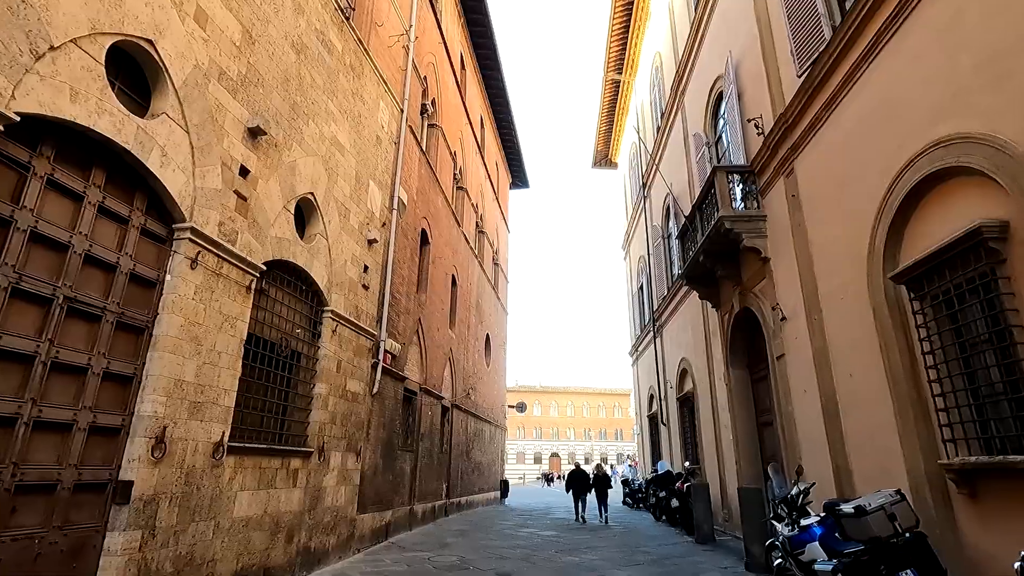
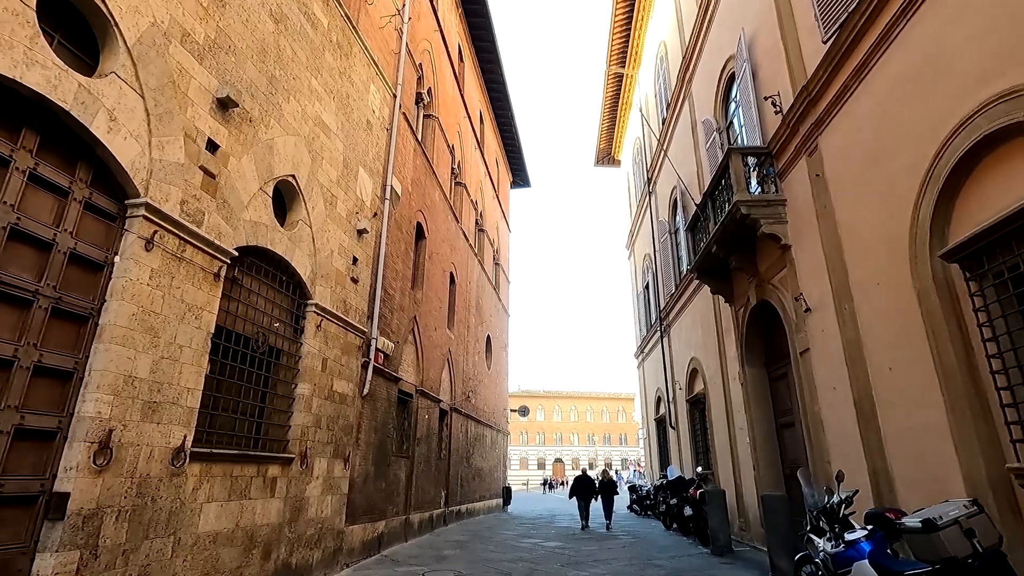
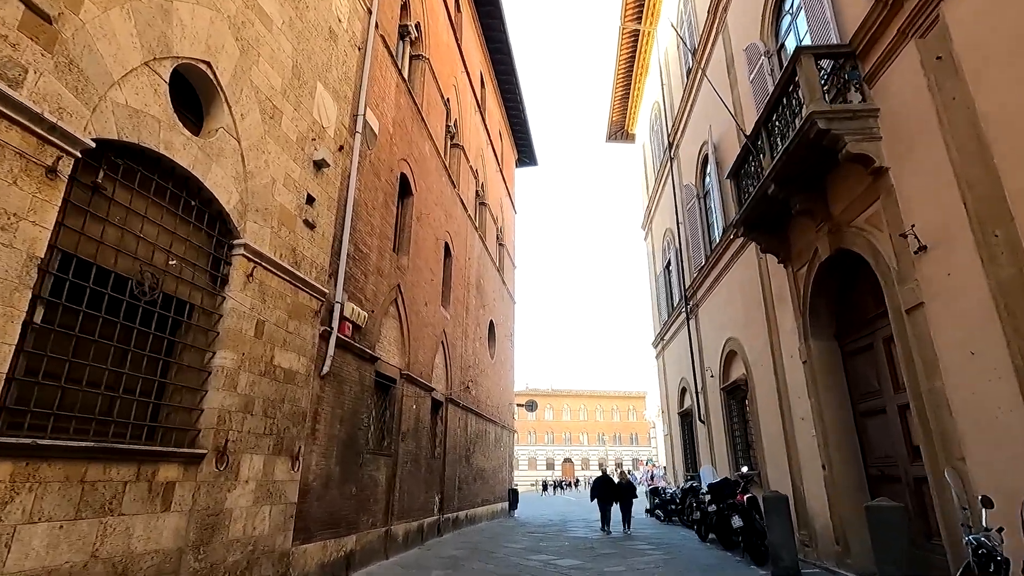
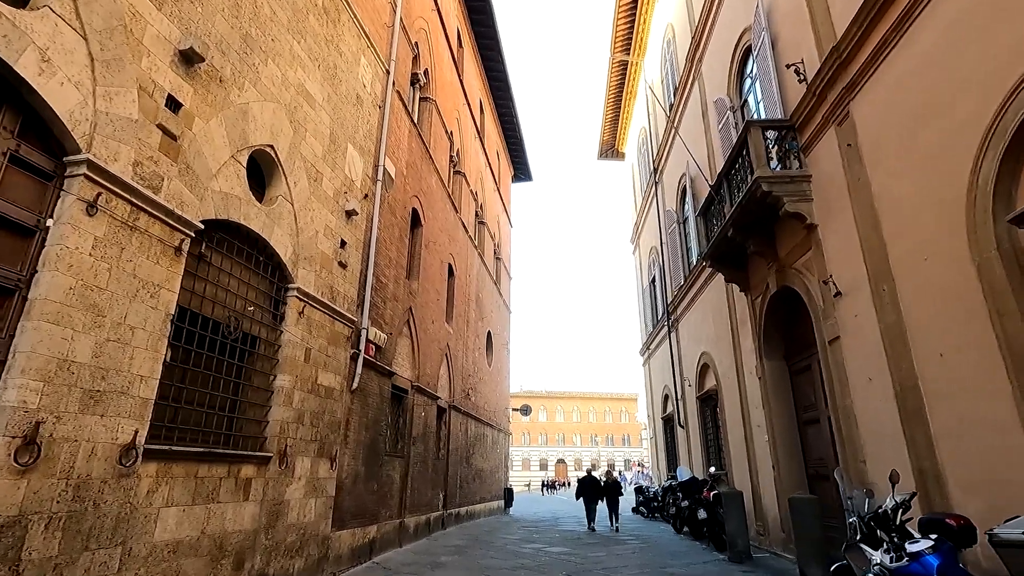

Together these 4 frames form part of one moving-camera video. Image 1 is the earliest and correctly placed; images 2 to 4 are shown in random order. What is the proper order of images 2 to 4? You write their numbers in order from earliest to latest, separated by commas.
2, 4, 3
